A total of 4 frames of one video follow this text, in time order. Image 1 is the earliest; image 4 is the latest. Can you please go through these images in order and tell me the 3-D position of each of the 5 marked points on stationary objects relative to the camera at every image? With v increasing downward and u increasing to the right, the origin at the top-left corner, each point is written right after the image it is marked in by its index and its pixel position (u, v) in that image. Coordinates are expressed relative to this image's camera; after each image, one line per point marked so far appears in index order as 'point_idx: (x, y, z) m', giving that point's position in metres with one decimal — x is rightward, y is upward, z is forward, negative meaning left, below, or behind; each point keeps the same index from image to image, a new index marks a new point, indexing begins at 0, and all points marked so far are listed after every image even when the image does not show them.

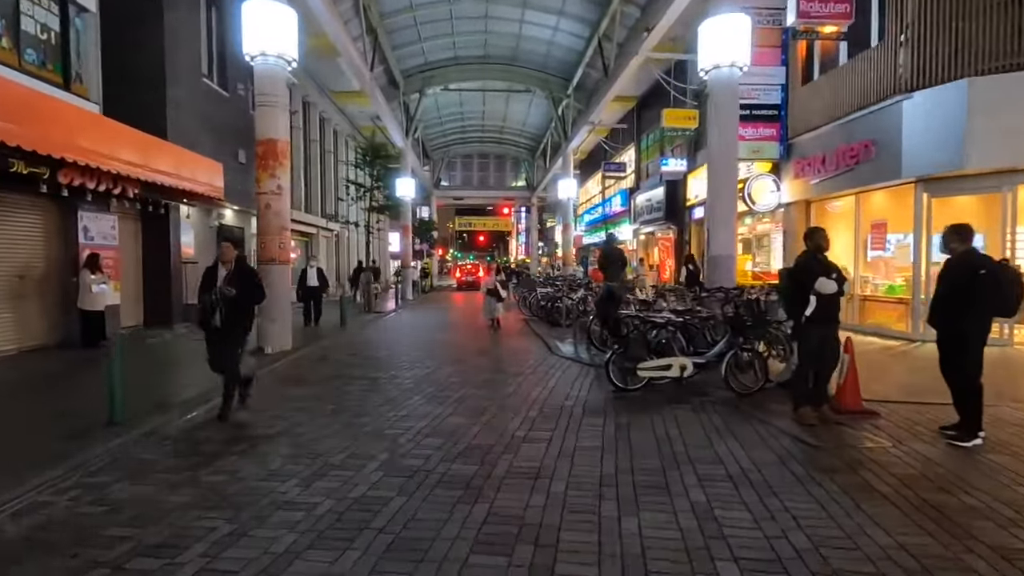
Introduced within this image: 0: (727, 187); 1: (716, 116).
0: (+5.2, +2.4, +13.0) m
1: (+4.9, +4.1, +12.9) m
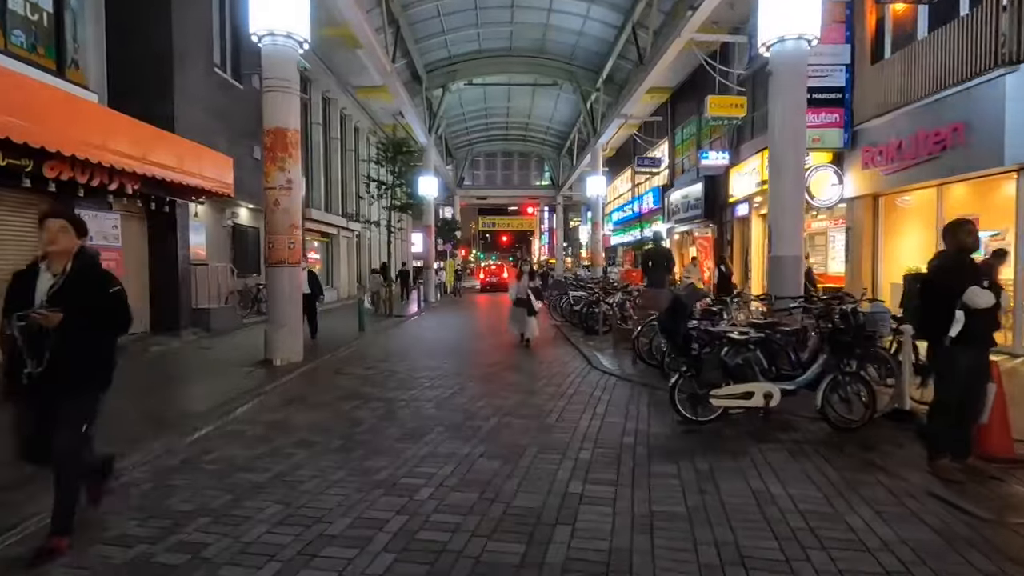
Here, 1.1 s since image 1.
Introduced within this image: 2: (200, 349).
0: (+6.0, +2.3, +11.3) m
1: (+5.6, +4.0, +11.3) m
2: (-7.7, -1.5, +13.3) m
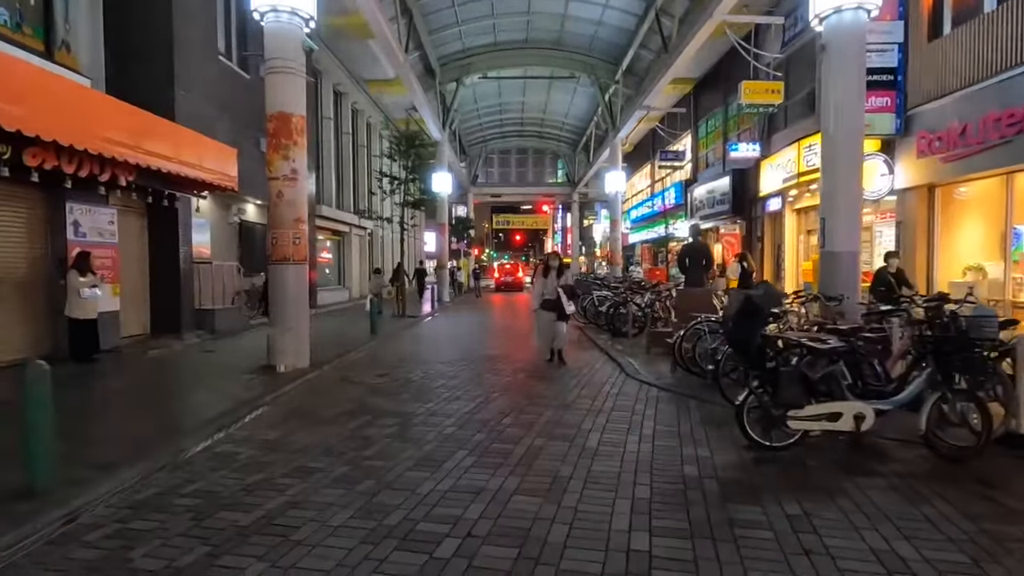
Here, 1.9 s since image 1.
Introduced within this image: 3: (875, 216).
0: (+6.4, +2.3, +10.2) m
1: (+6.1, +4.0, +10.1) m
2: (-7.2, -1.5, +12.5) m
3: (+10.4, +2.0, +15.4) m
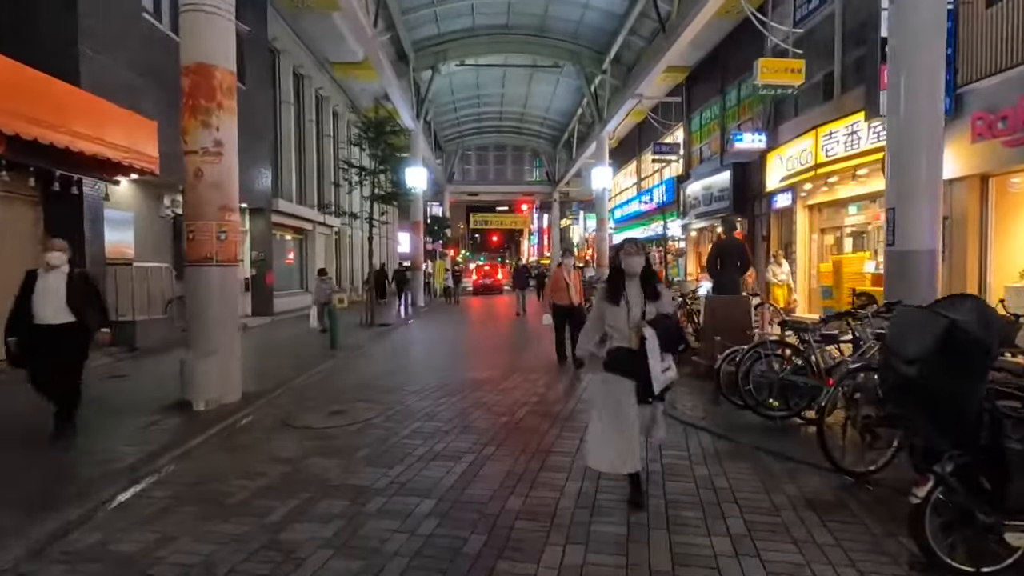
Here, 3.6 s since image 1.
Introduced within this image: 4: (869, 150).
0: (+6.3, +2.2, +8.2) m
1: (+6.0, +3.9, +8.1) m
2: (-7.4, -1.6, +9.8) m
3: (+10.1, +1.9, +13.6) m
4: (+9.3, +3.6, +14.2) m
